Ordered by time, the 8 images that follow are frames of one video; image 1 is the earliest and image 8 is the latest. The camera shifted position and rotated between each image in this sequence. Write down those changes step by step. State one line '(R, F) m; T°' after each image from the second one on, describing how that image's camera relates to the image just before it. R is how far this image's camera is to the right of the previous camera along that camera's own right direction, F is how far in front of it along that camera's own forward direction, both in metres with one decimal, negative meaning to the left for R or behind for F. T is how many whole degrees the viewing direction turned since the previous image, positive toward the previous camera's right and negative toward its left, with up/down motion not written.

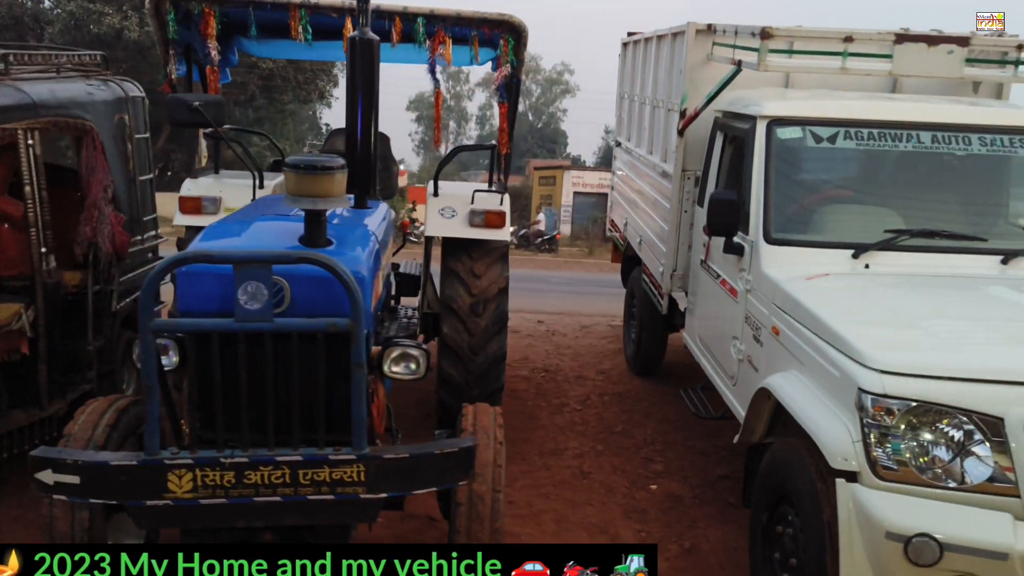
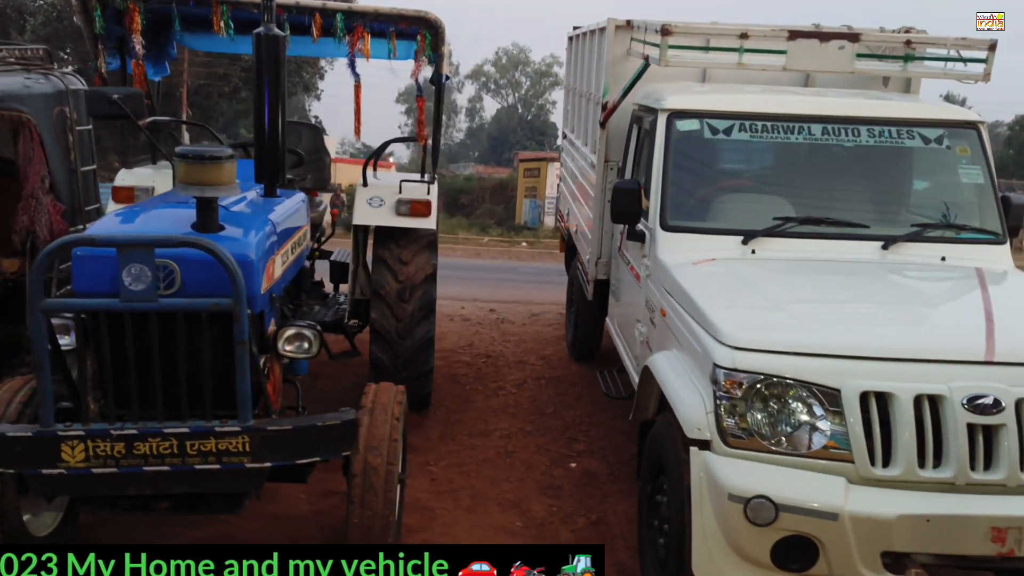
(+0.4, -0.2) m; +1°
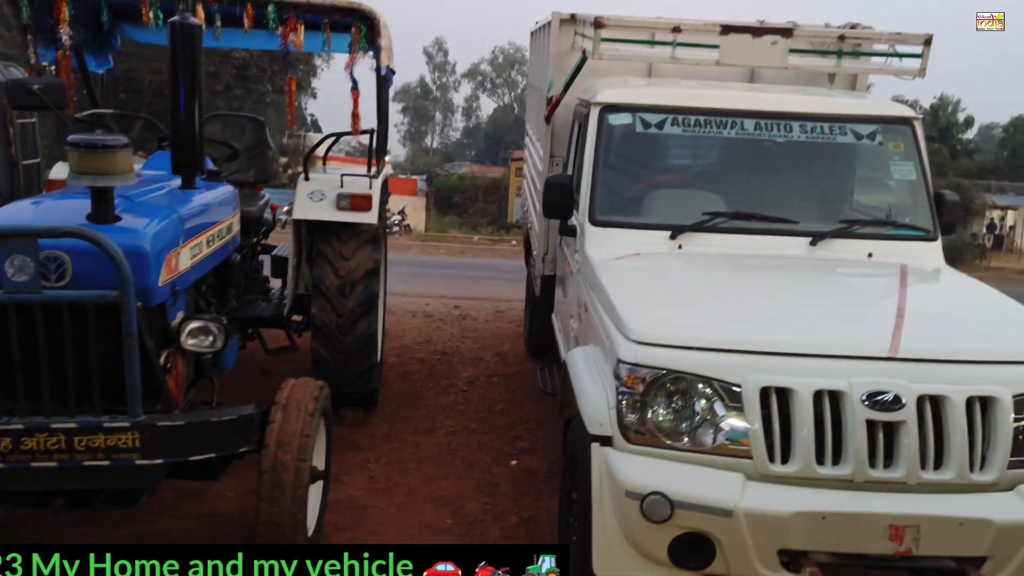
(+0.3, 0.0) m; 0°
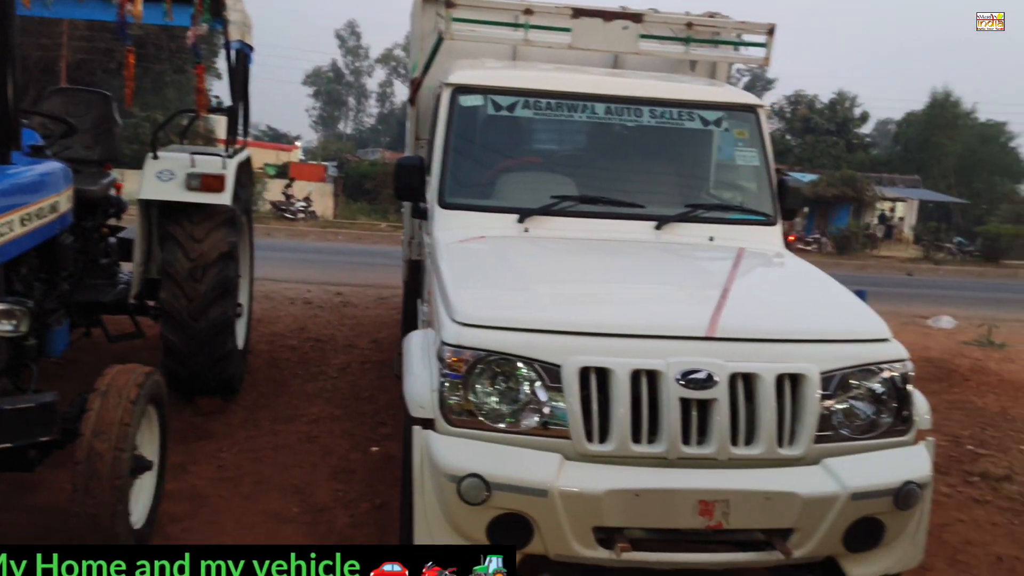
(+0.3, 0.0) m; +6°
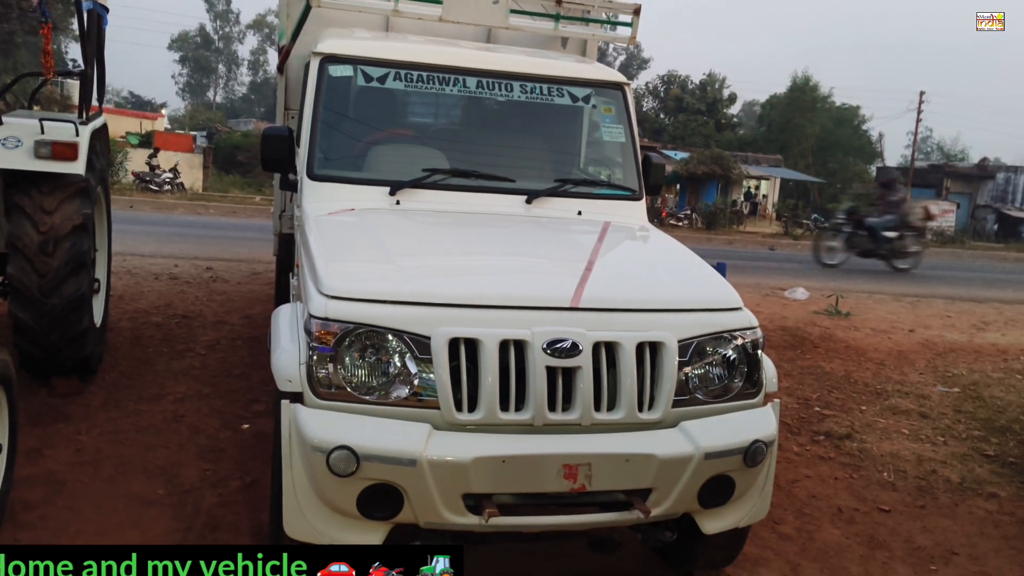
(0.0, 0.0) m; +8°
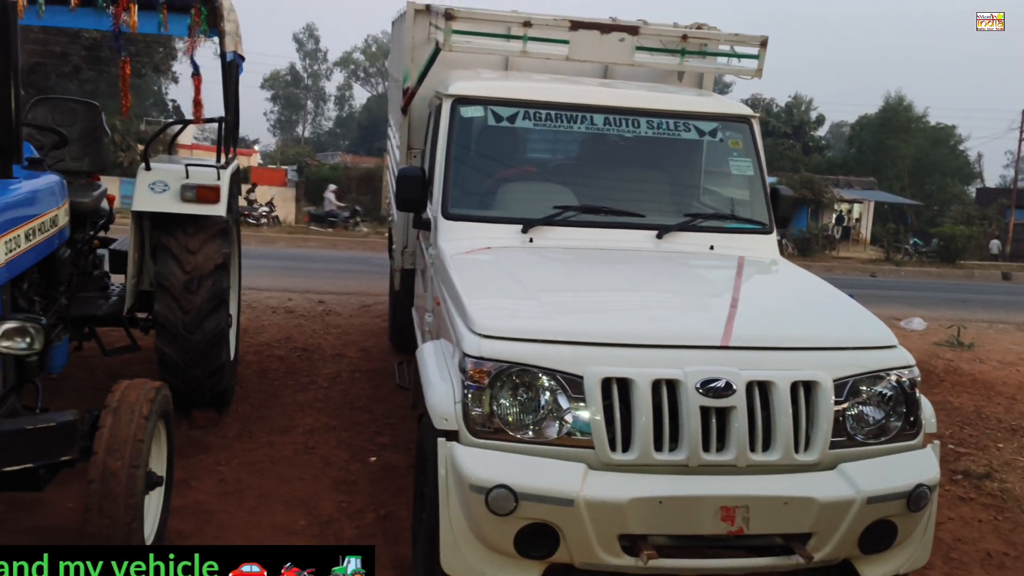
(-0.2, 0.0) m; -6°
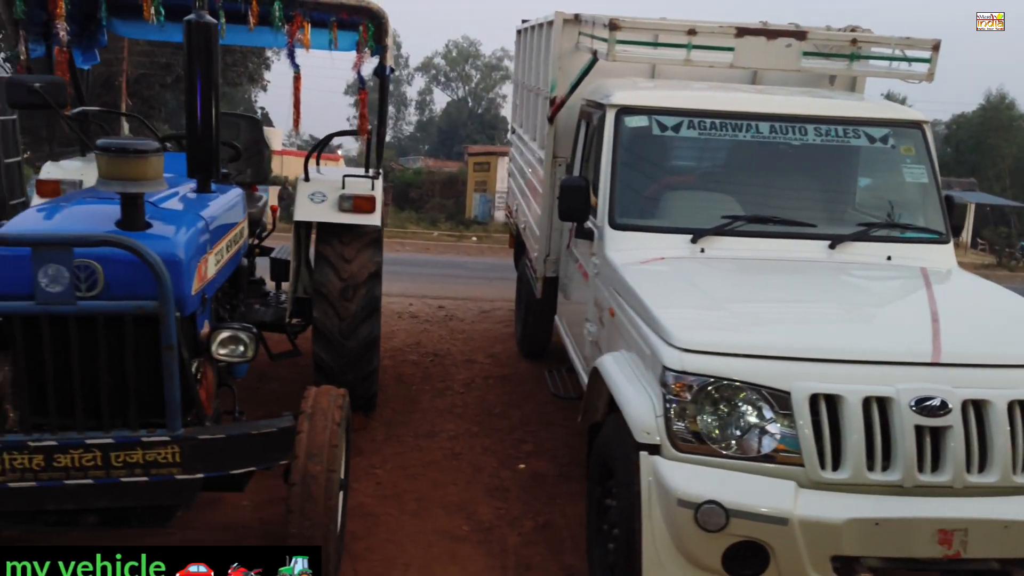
(-0.4, 0.0) m; -5°
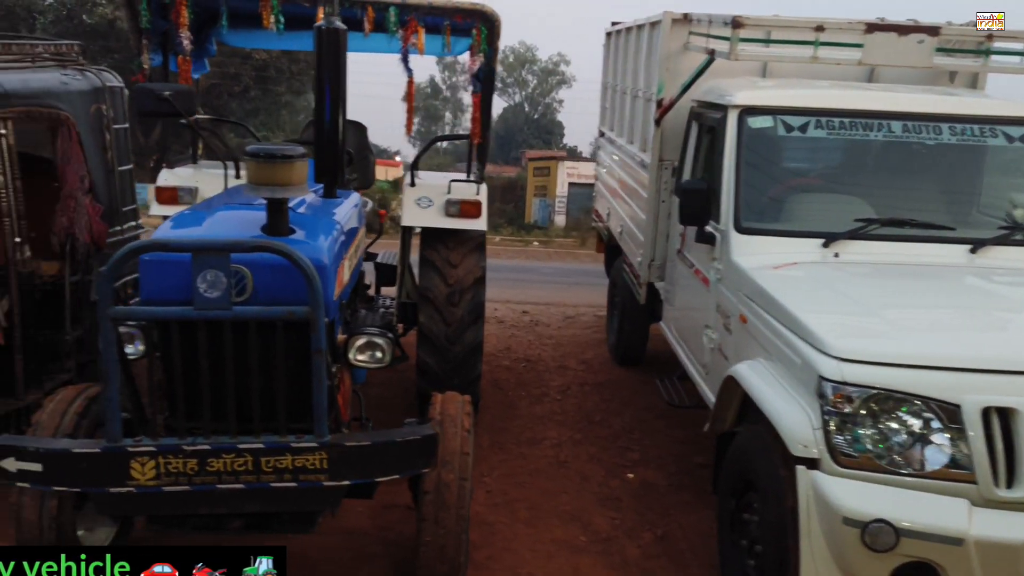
(-0.3, +0.1) m; -4°
